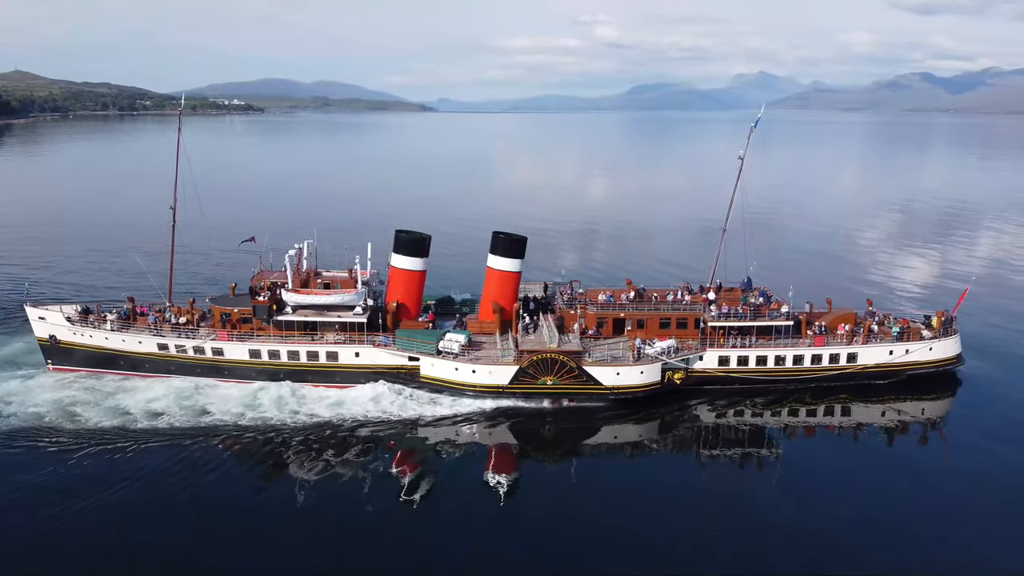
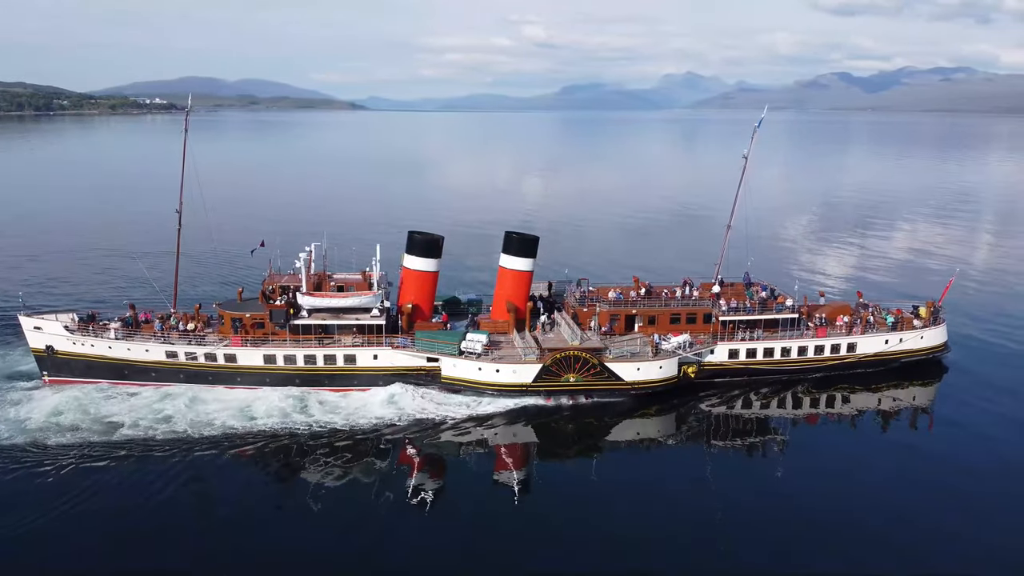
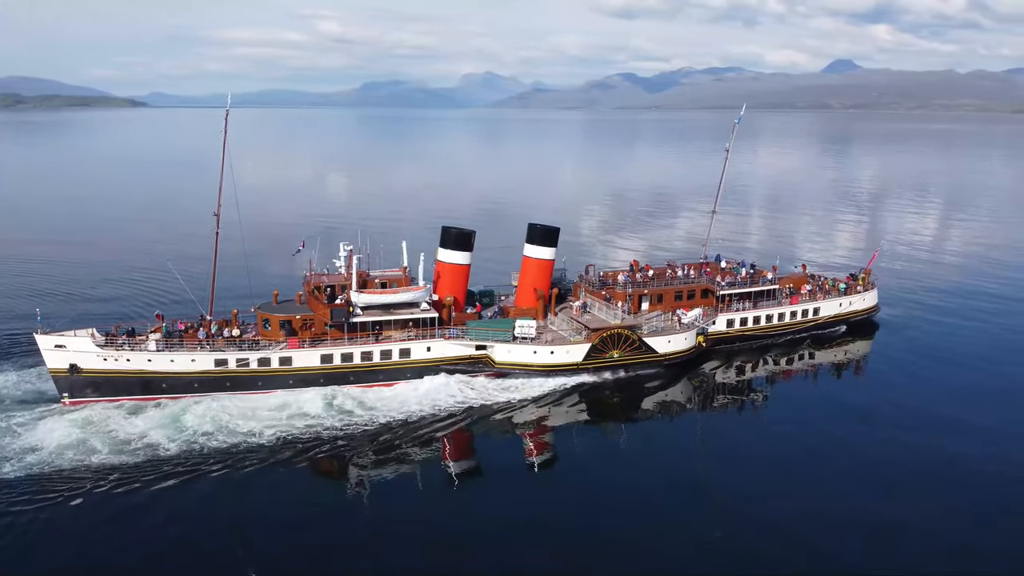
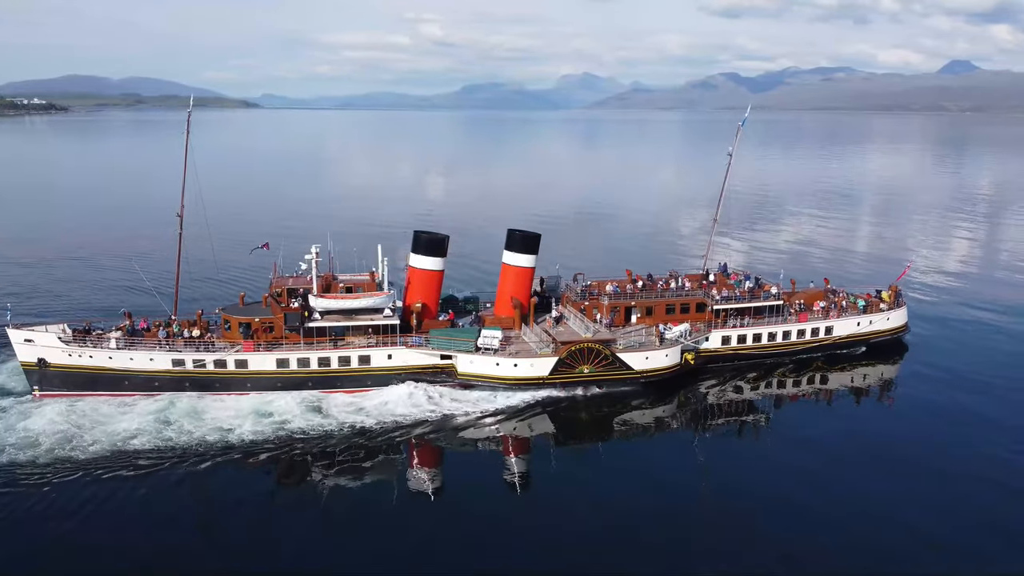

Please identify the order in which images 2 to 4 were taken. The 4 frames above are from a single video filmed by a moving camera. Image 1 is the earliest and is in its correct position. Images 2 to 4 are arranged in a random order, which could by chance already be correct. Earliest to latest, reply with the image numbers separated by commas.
2, 4, 3
